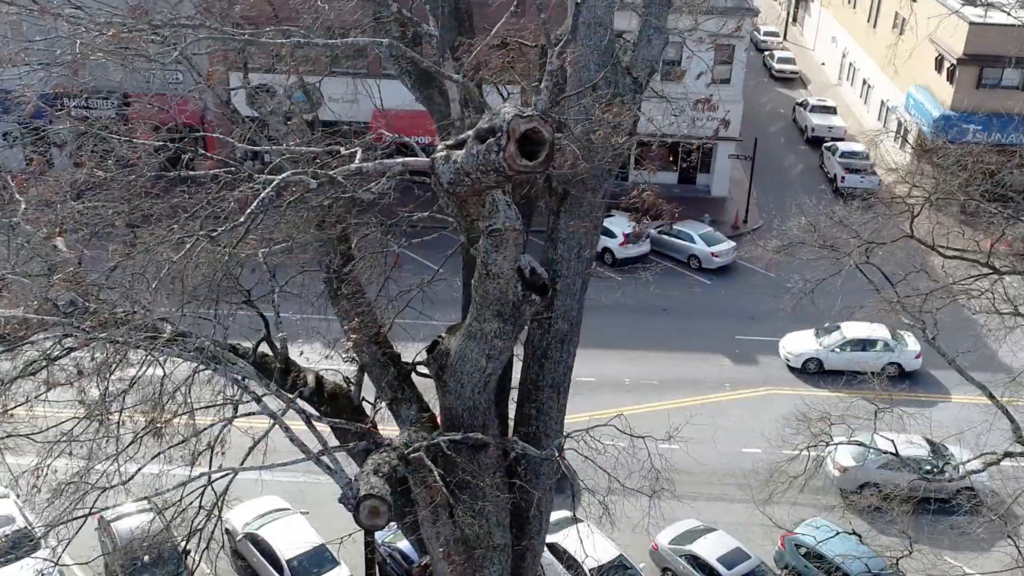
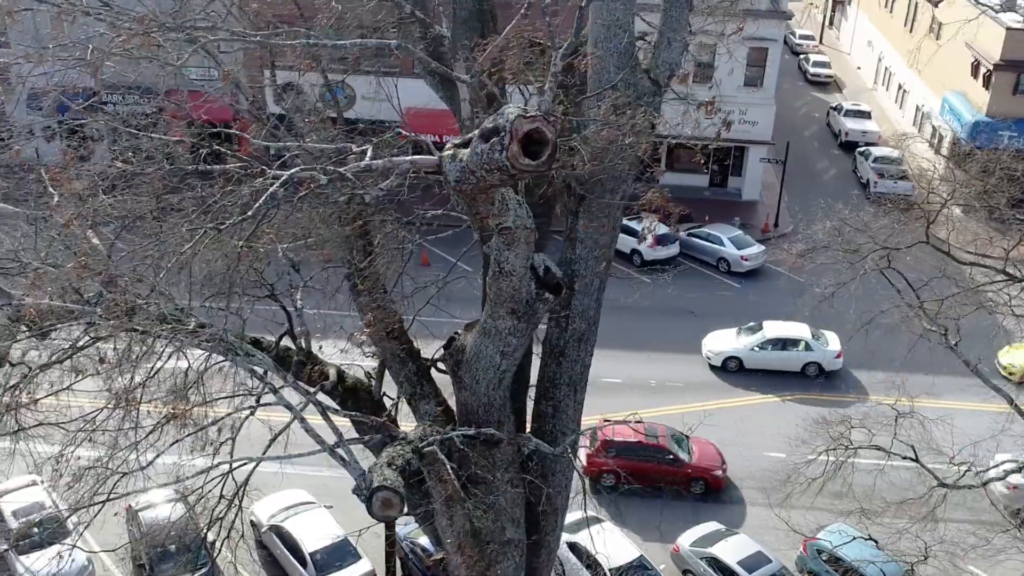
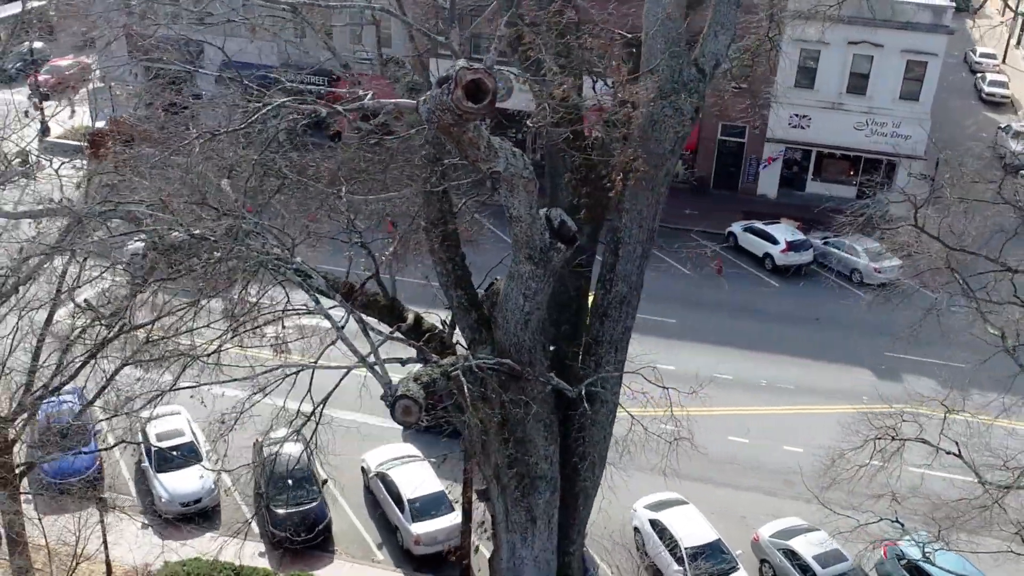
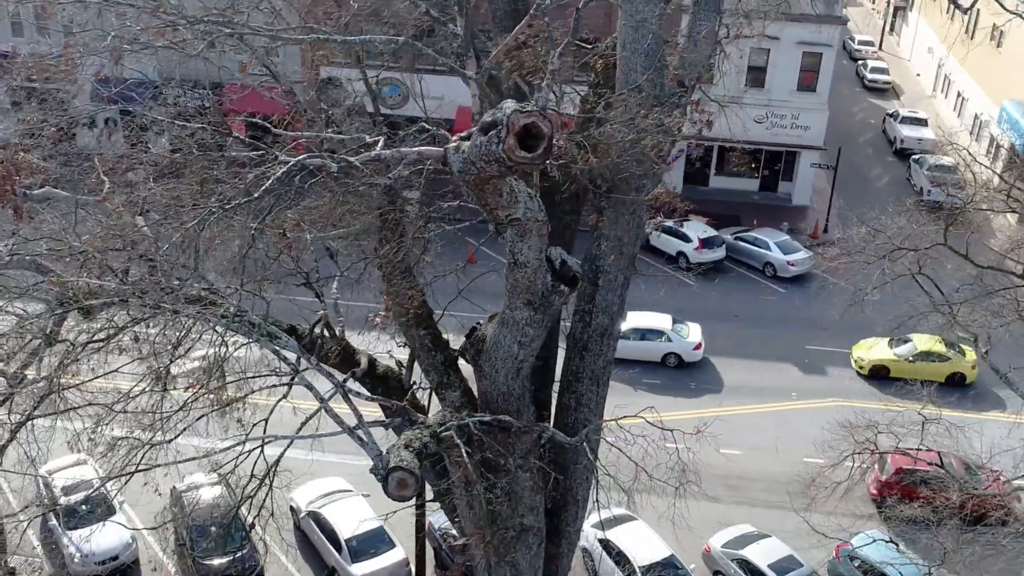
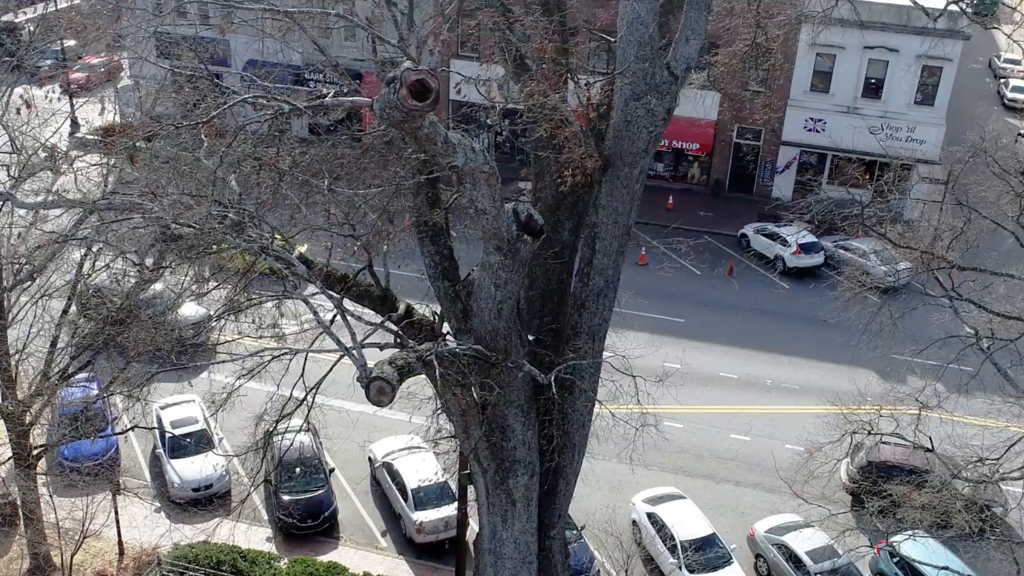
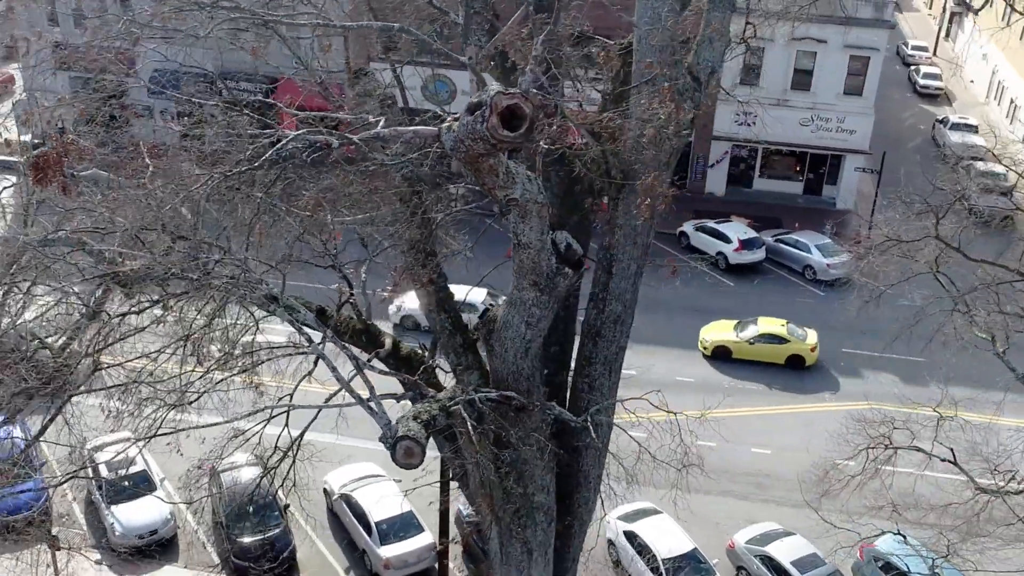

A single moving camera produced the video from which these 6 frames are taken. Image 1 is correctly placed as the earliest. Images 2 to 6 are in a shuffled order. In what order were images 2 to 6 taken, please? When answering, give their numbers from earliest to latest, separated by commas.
2, 4, 6, 3, 5
